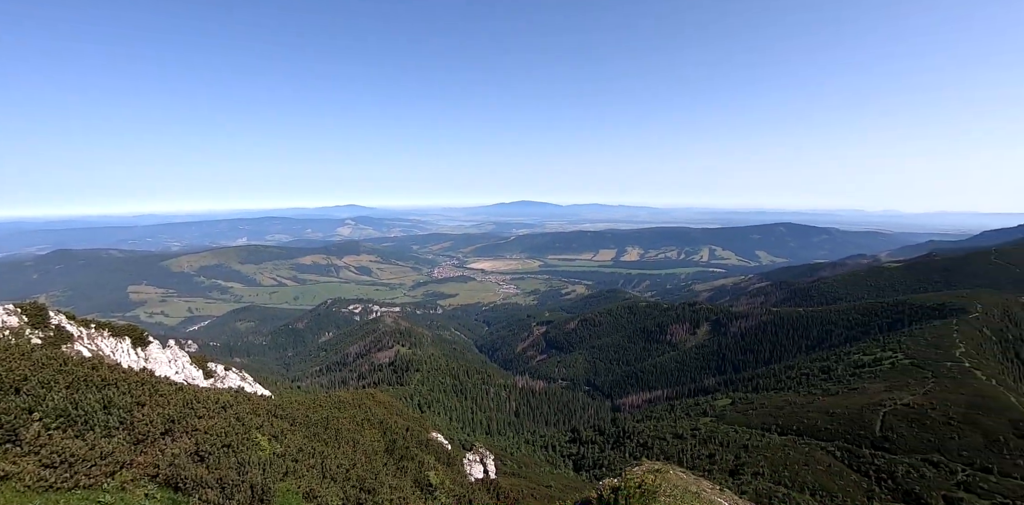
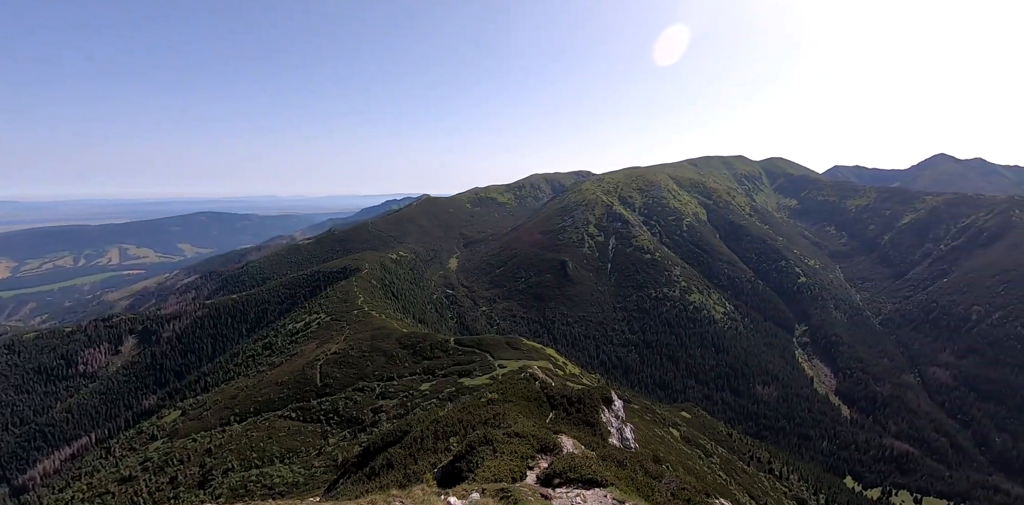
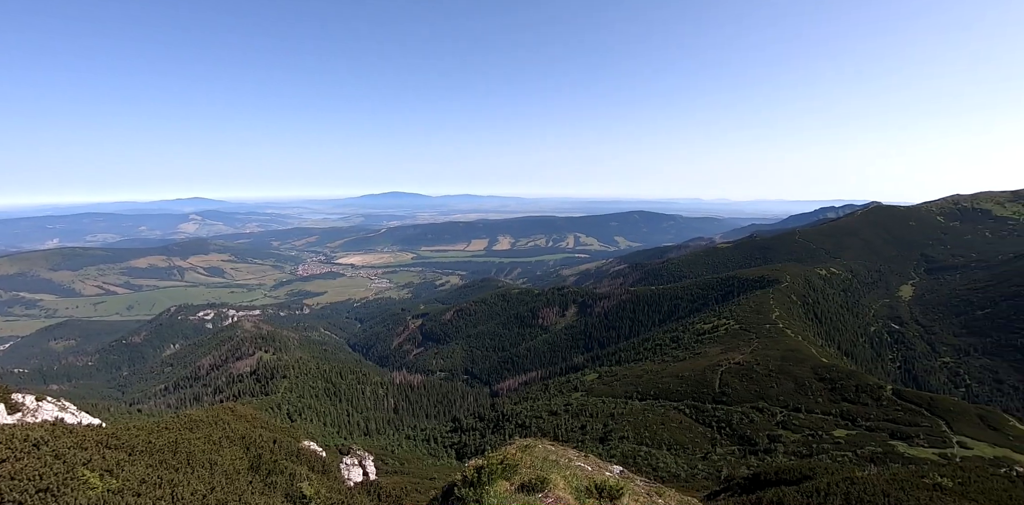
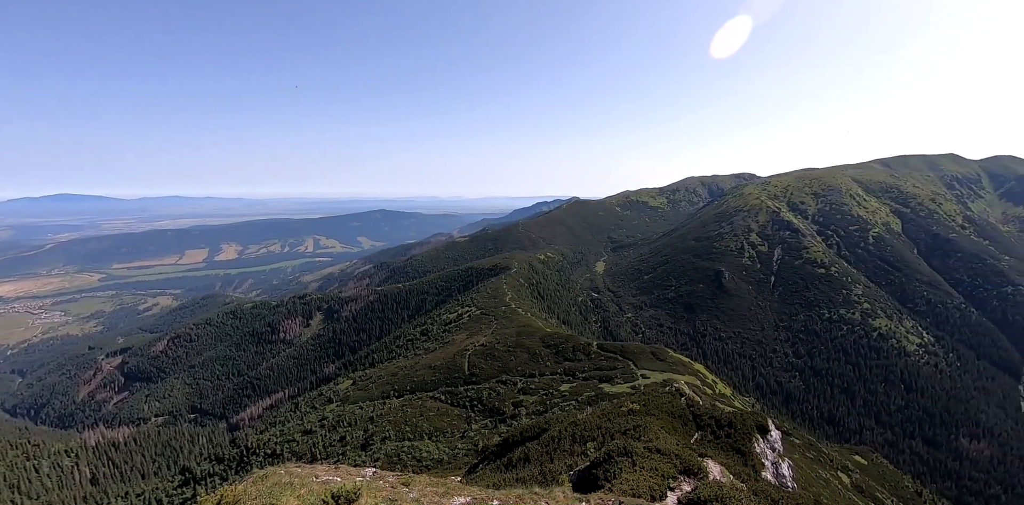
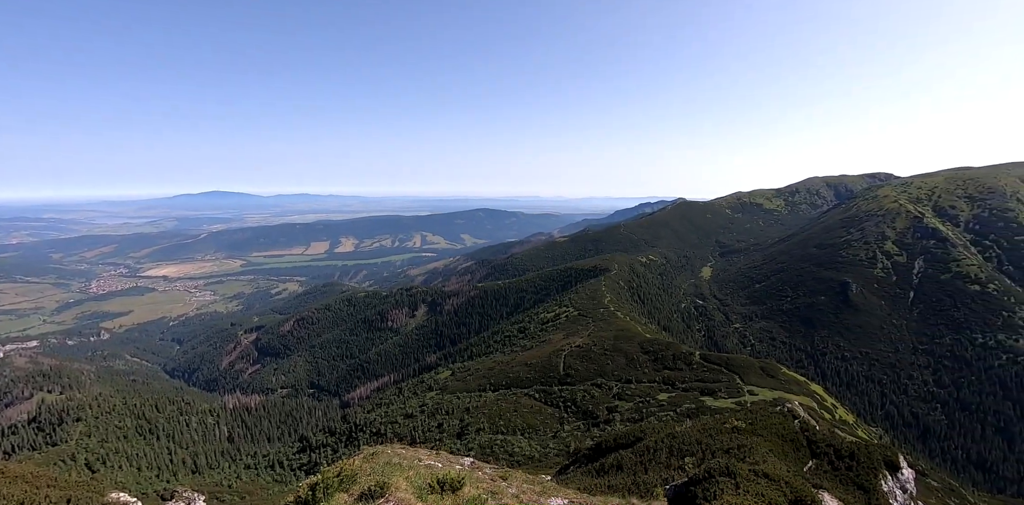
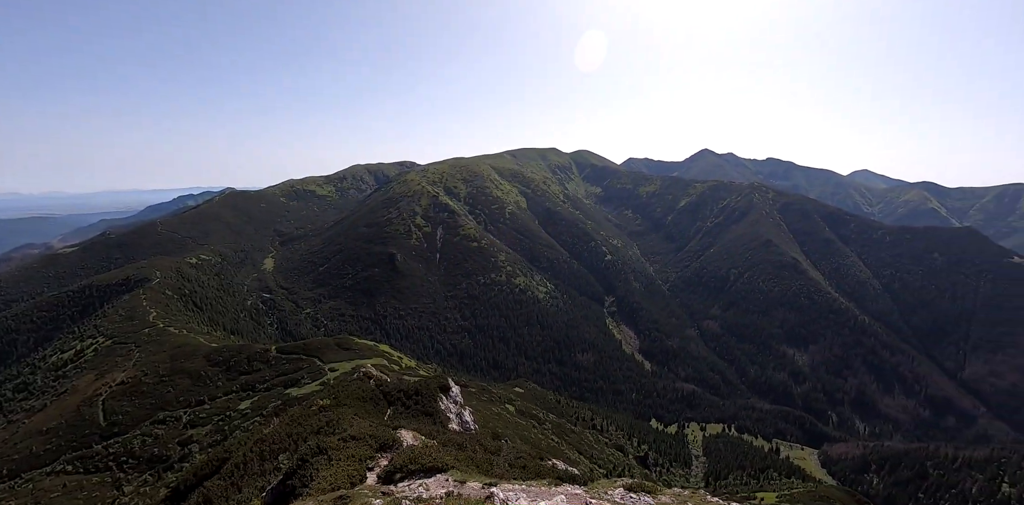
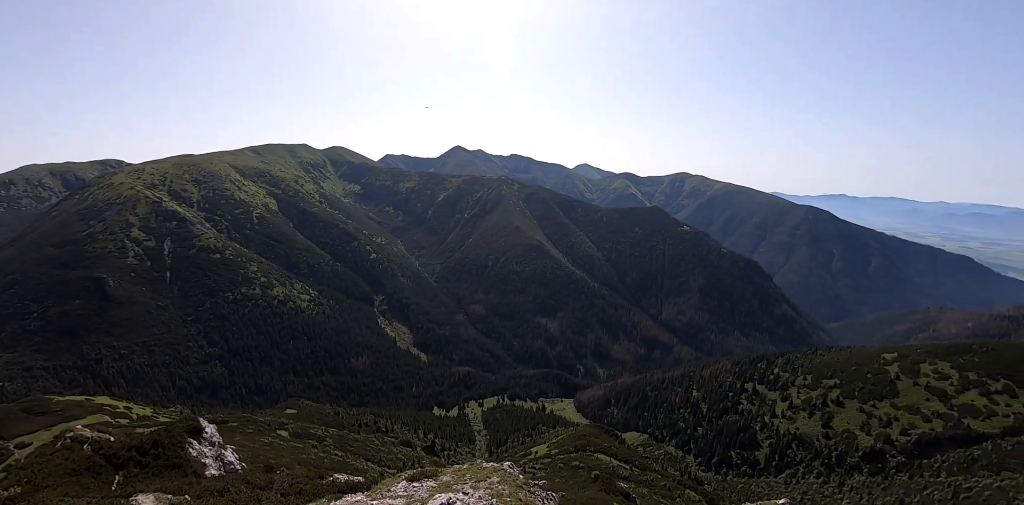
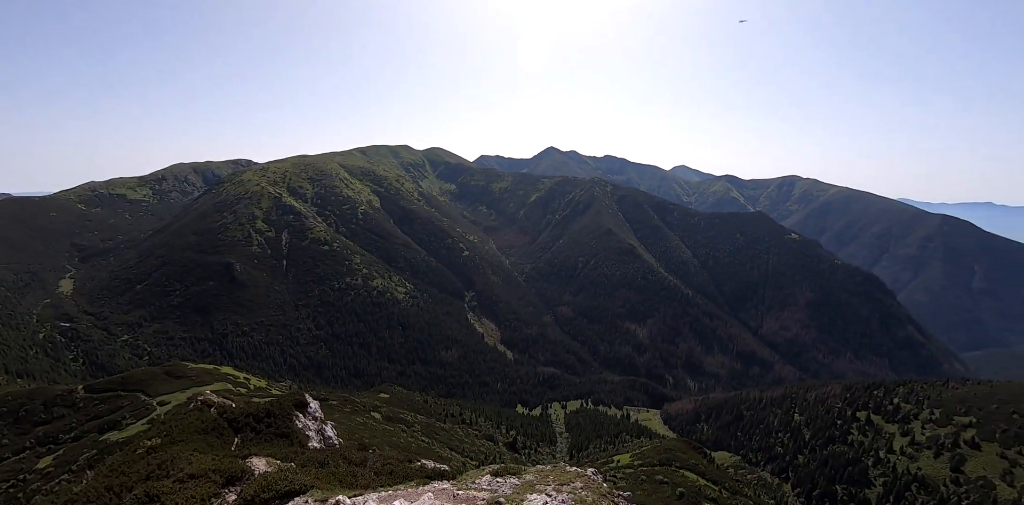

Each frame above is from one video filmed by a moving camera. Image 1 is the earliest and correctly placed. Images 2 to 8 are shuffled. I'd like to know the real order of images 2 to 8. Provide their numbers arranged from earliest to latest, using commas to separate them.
3, 5, 4, 2, 6, 8, 7
